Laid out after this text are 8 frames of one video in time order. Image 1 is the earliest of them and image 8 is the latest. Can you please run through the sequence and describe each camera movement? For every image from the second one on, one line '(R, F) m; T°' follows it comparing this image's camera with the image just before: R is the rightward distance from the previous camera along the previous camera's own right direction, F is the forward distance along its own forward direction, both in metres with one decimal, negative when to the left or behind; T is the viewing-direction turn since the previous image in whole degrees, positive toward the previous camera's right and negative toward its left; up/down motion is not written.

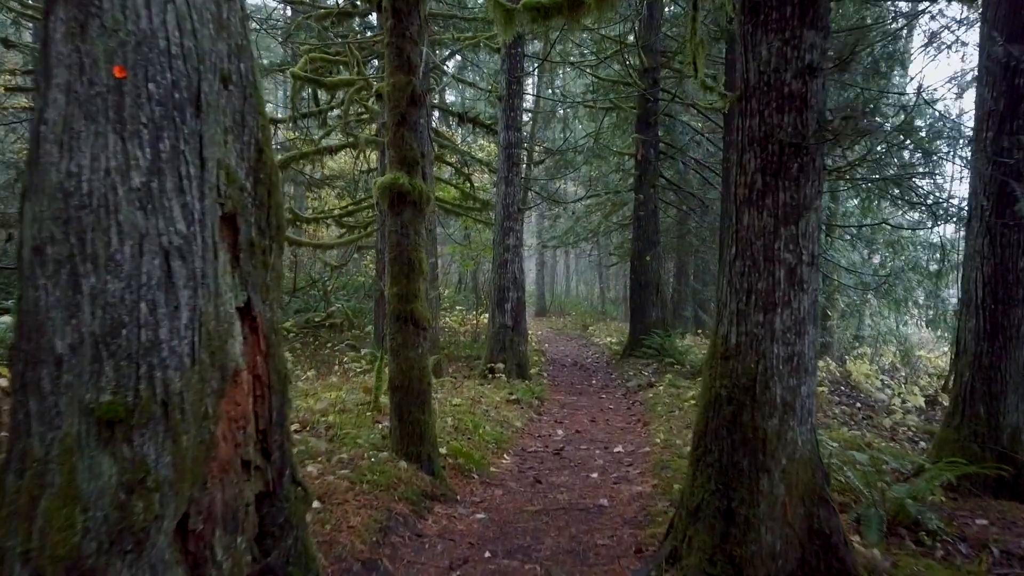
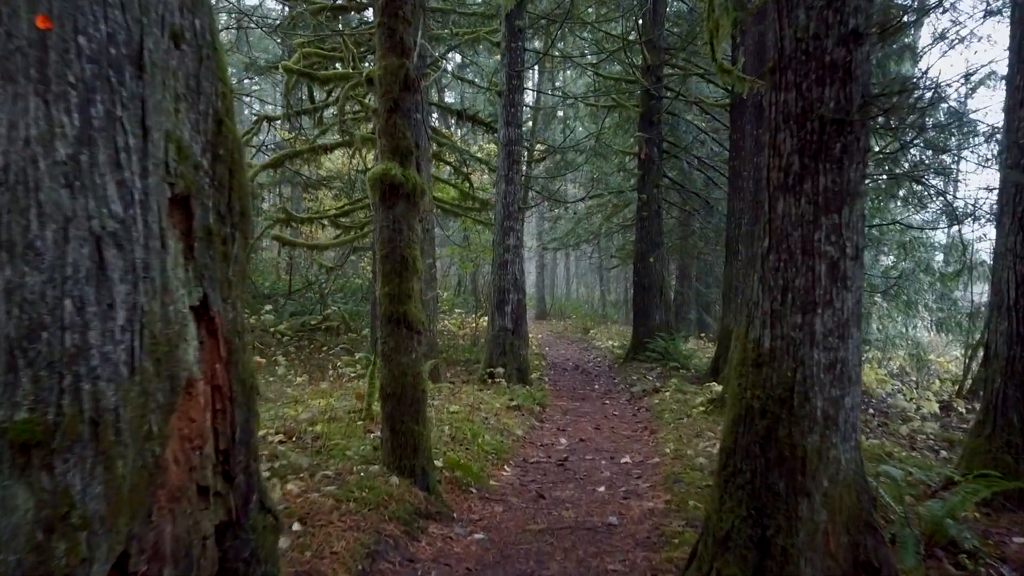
(0.0, +0.4) m; 0°
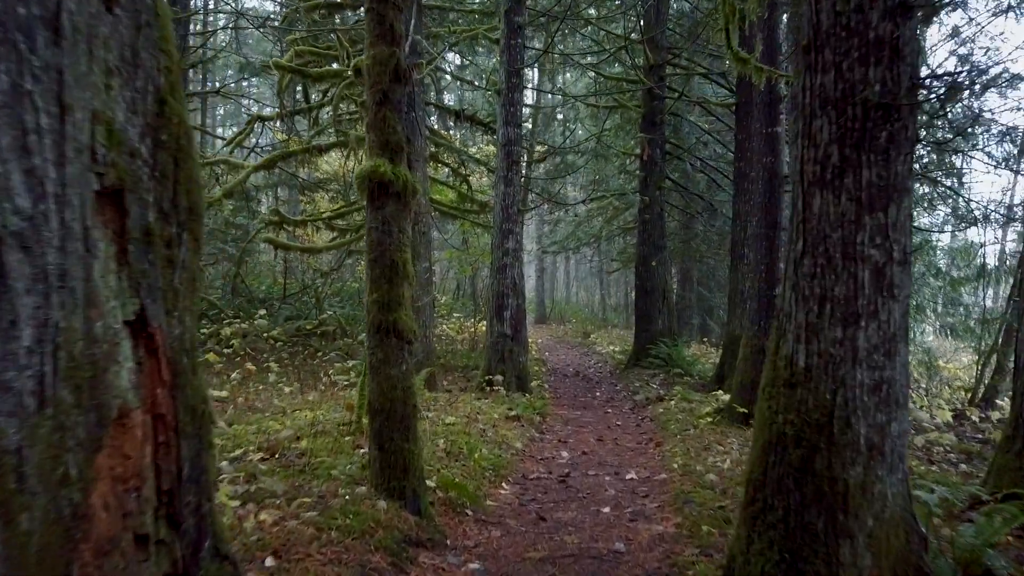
(0.0, +0.4) m; 0°
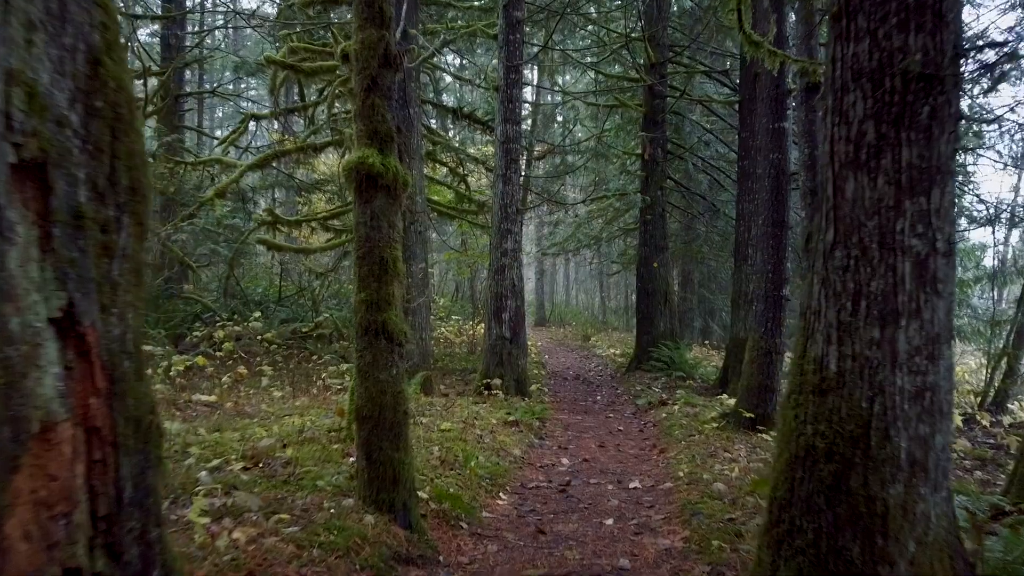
(0.0, +0.3) m; 0°
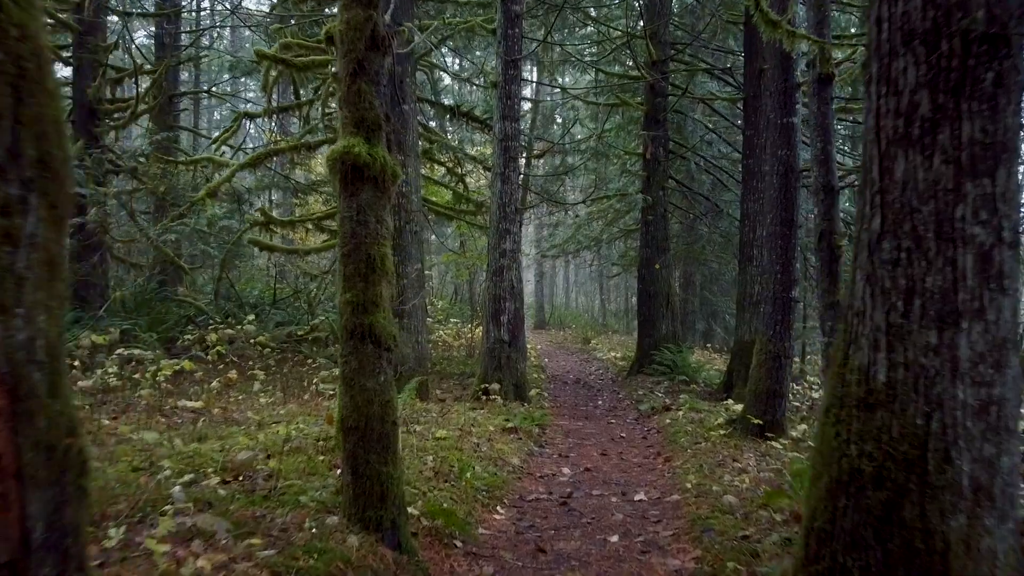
(0.0, +0.3) m; 0°
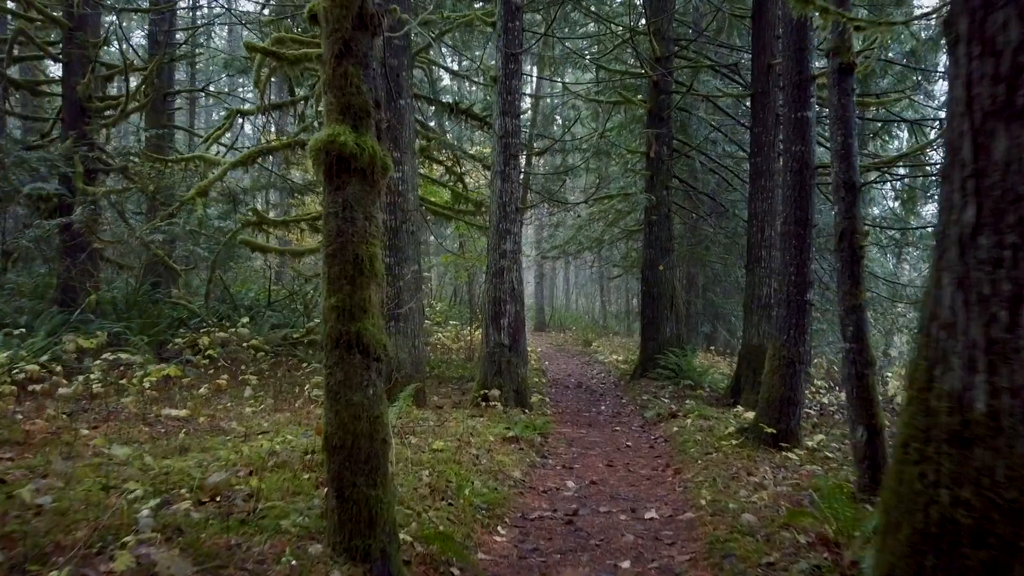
(0.0, +0.4) m; 0°
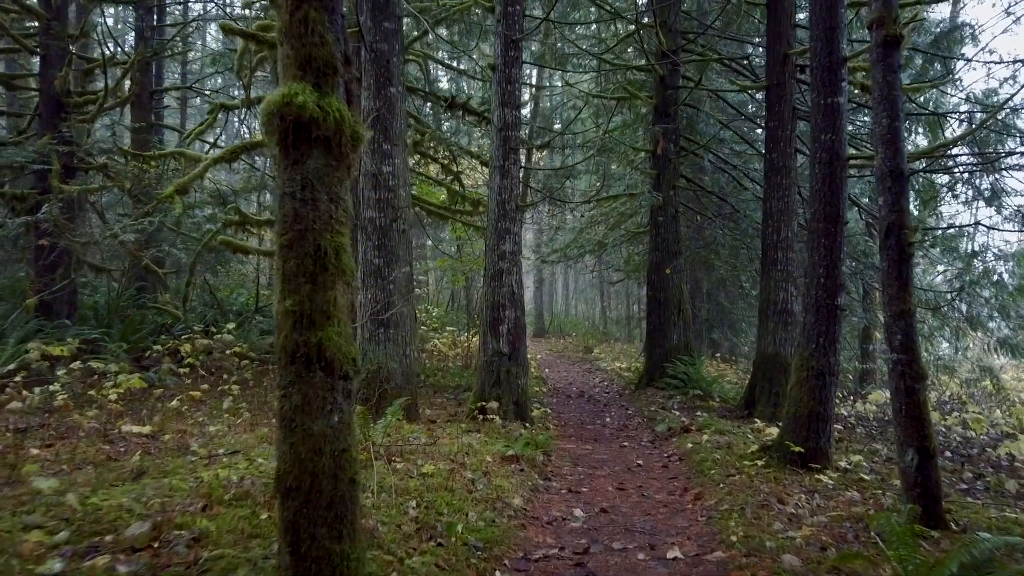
(0.0, +0.7) m; 0°
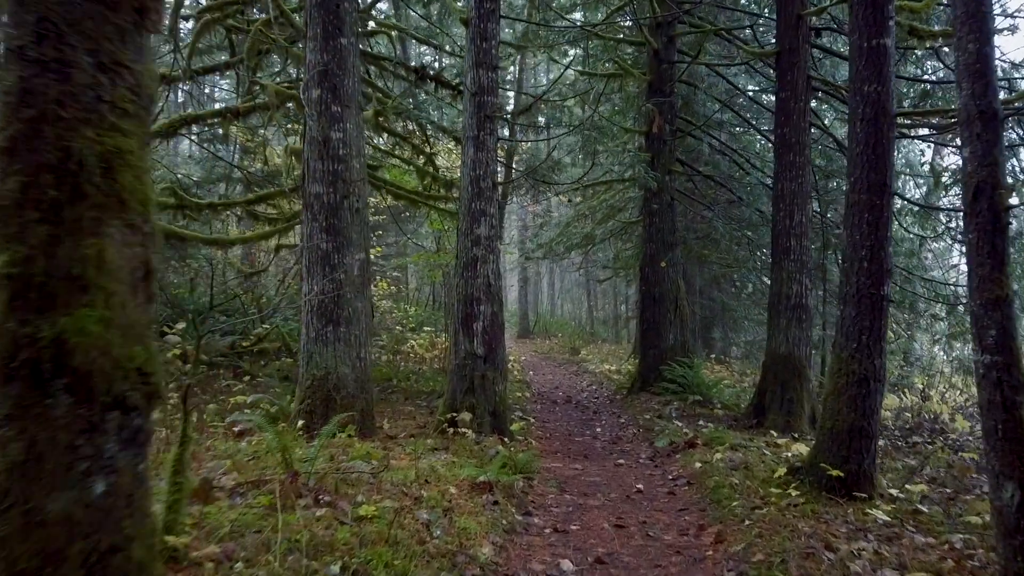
(+0.1, +1.3) m; +1°
